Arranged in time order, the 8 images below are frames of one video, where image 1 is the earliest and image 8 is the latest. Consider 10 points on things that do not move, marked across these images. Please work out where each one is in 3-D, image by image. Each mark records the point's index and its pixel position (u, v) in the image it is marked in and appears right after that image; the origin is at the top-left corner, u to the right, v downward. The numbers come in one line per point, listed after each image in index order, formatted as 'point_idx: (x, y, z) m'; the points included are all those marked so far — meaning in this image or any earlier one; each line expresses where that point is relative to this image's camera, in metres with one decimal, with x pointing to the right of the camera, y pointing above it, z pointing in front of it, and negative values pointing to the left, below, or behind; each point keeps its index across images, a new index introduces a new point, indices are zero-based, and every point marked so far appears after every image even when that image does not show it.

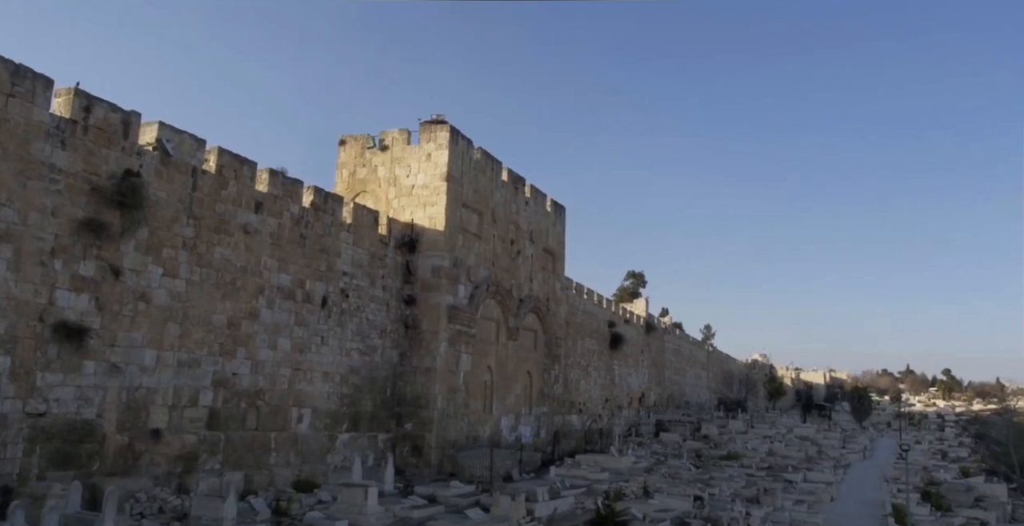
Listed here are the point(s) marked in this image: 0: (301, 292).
0: (-3.3, -0.5, +11.4) m
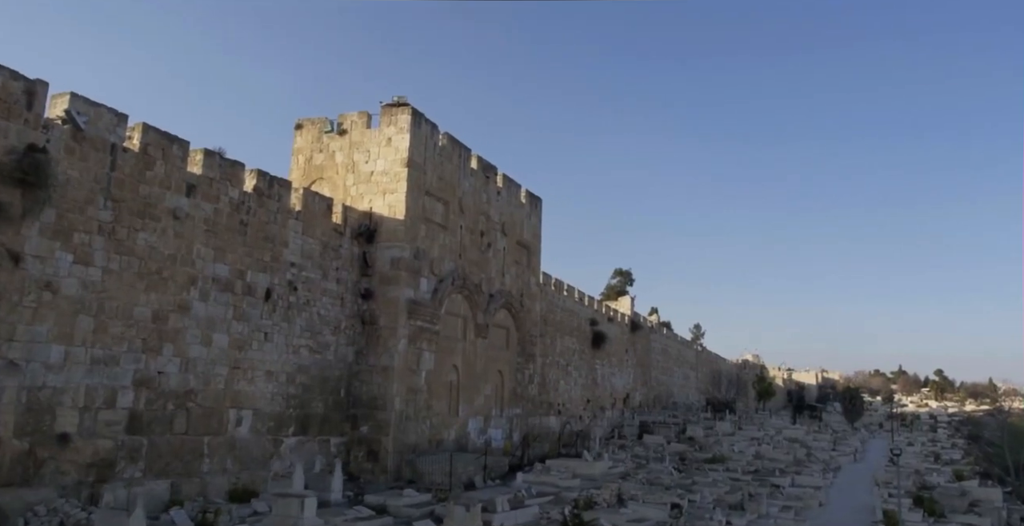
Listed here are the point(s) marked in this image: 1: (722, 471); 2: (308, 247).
0: (-3.9, -0.3, +10.5) m
1: (+5.6, -5.5, +19.5) m
2: (-3.3, +0.3, +11.8) m
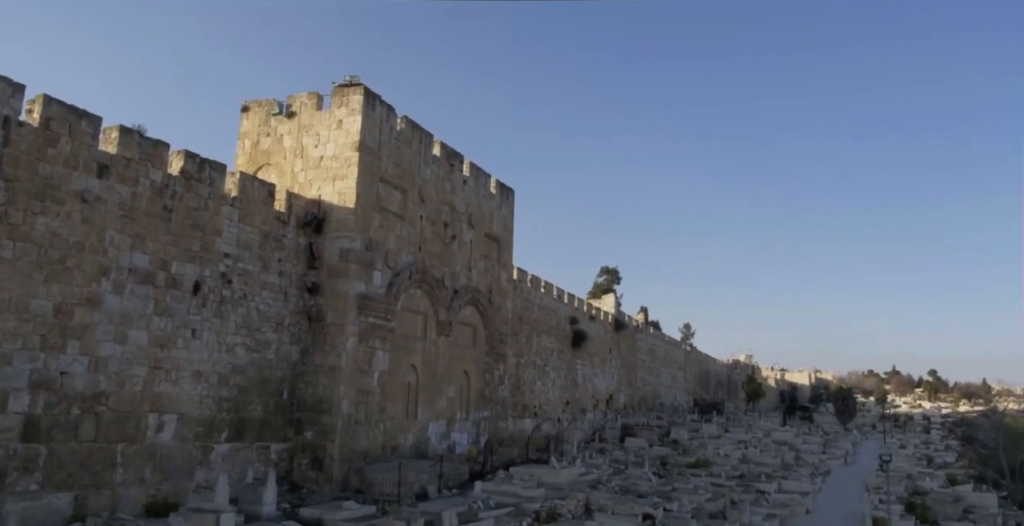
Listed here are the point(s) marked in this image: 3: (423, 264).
0: (-4.5, -0.2, +9.6) m
1: (+4.9, -5.4, +18.6) m
2: (-3.9, +0.4, +10.8) m
3: (-1.6, 0.0, +13.4) m
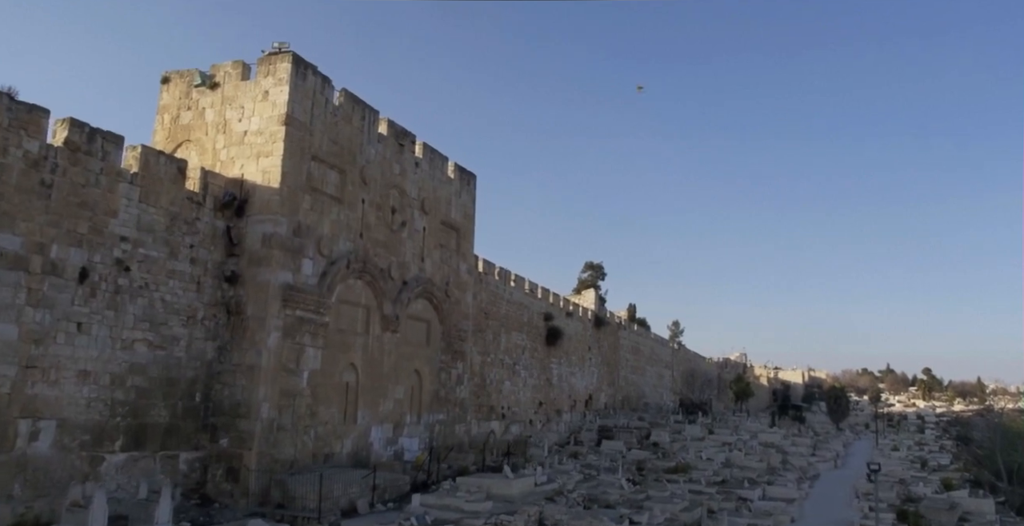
0: (-5.3, 0.0, +8.3) m
1: (+4.0, -5.2, +17.4) m
2: (-4.7, +0.6, +9.5) m
3: (-2.4, +0.2, +12.2) m
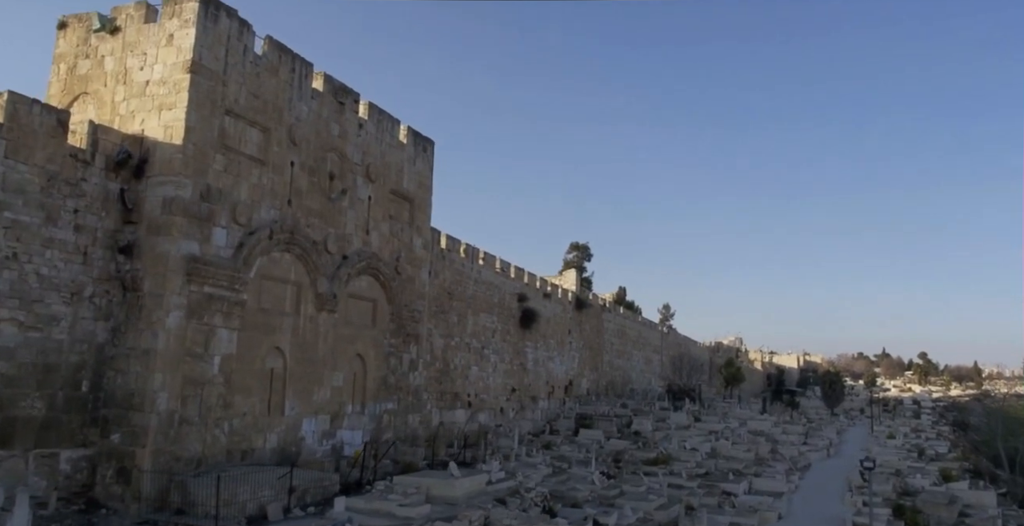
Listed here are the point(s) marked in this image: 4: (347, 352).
0: (-6.0, +0.4, +6.9) m
1: (+3.3, -4.7, +16.1) m
2: (-5.4, +0.9, +8.1) m
3: (-3.2, +0.6, +10.7) m
4: (-2.6, -1.4, +11.8) m
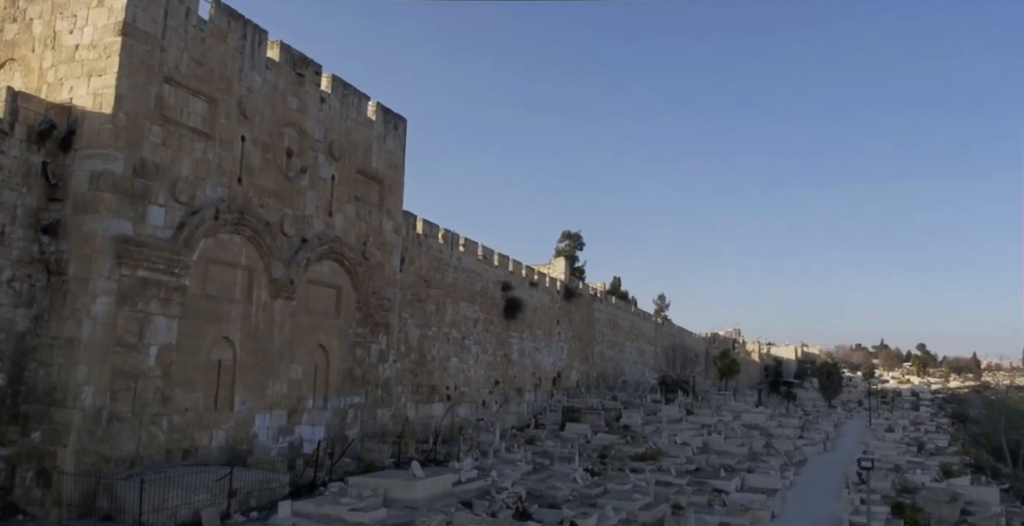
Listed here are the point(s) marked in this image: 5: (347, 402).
0: (-6.4, +0.6, +6.0) m
1: (+2.9, -4.4, +15.3) m
2: (-5.8, +1.1, +7.3) m
3: (-3.6, +0.8, +9.9) m
4: (-3.0, -1.2, +10.9) m
5: (-2.6, -2.2, +11.8) m
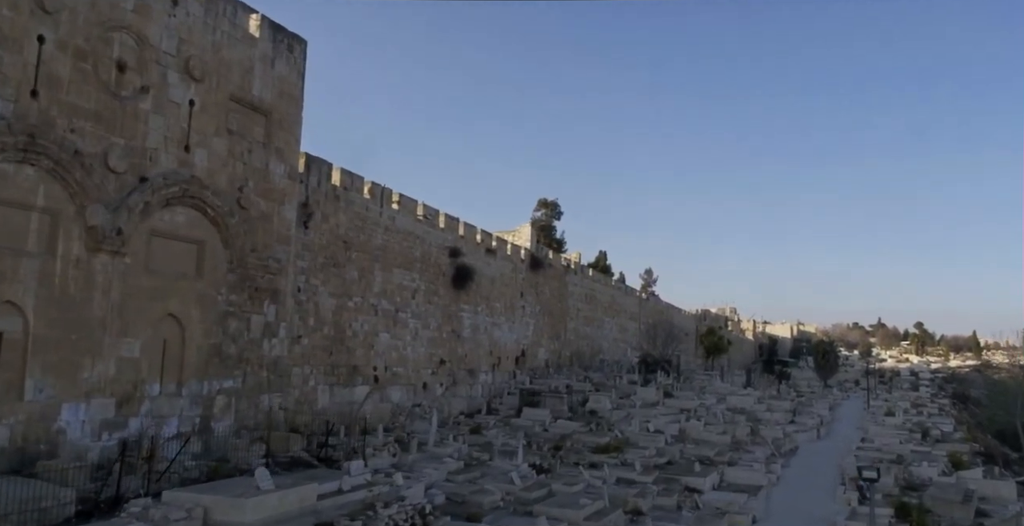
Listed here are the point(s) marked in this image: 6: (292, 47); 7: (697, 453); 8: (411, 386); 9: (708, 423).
0: (-7.6, +1.0, +3.6) m
1: (+1.7, -3.6, +13.0) m
2: (-7.0, +1.7, +4.8) m
3: (-4.7, +1.4, +7.4) m
4: (-4.2, -0.5, +8.5) m
5: (-3.8, -1.6, +9.4) m
6: (-3.2, +3.2, +10.8) m
7: (+3.9, -4.0, +15.6) m
8: (-2.0, -2.5, +14.9) m
9: (+4.9, -4.0, +18.4) m
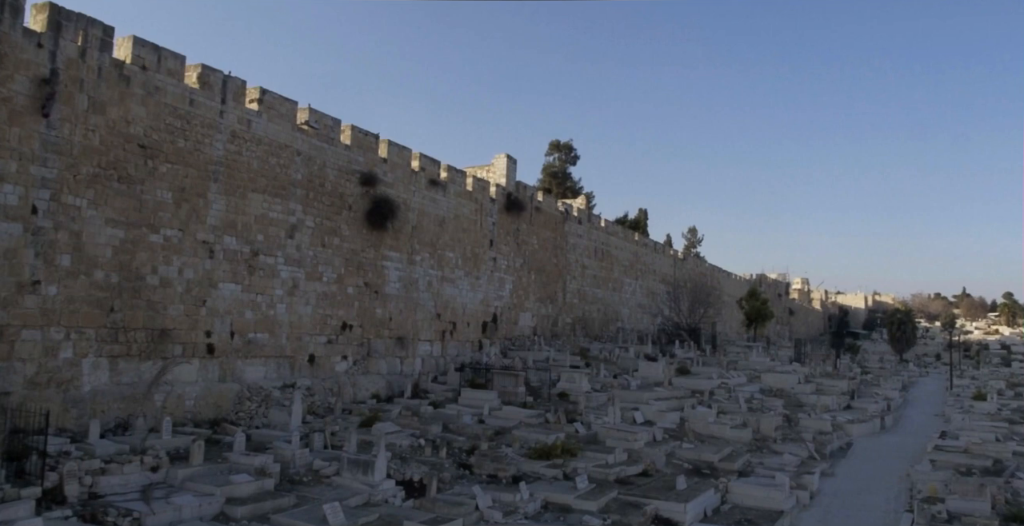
0: (-9.8, +1.7, -0.2) m
1: (+0.3, -2.6, +8.5) m
2: (-9.2, +2.4, +0.9) m
3: (-6.7, +2.2, +3.4) m
4: (-6.0, +0.3, +4.5) m
5: (-5.5, -0.7, +5.3) m
6: (-4.9, +4.1, +6.5) m
7: (+2.7, -2.8, +11.0) m
8: (-3.3, -1.4, +10.7) m
9: (+3.9, -2.7, +13.6) m
